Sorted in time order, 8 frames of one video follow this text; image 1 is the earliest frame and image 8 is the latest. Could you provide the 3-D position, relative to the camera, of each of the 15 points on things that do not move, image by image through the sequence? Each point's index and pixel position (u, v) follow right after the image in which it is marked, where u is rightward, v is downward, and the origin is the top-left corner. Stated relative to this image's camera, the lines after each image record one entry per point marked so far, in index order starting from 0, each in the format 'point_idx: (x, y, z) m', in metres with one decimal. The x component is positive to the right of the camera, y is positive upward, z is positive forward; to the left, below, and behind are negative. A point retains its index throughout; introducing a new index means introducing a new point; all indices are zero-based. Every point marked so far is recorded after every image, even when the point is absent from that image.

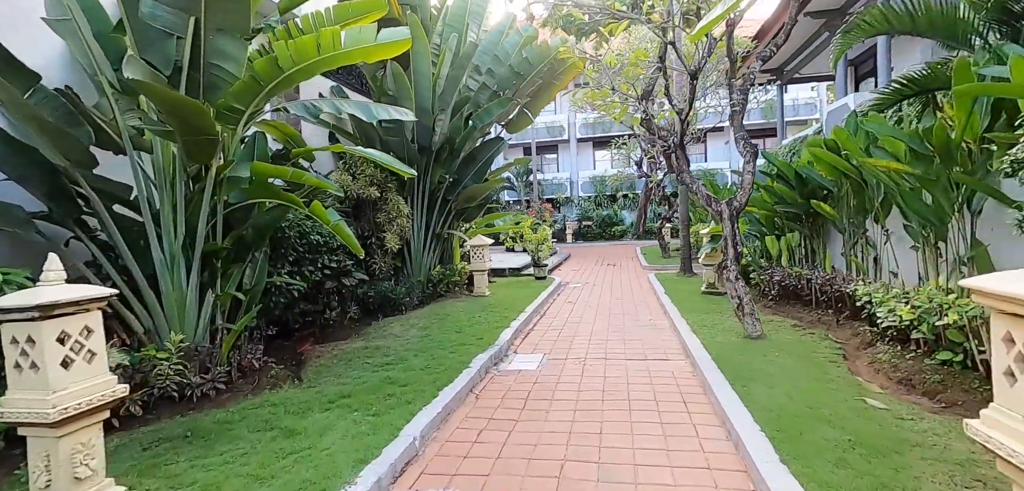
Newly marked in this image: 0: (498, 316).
0: (-0.2, -0.8, +5.8) m
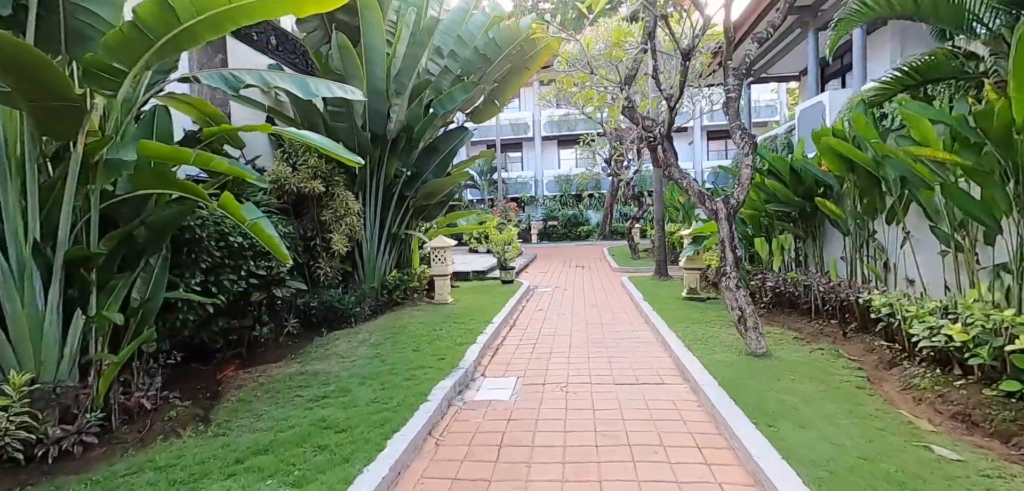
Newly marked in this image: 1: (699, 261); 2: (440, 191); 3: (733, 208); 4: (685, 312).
0: (-0.5, -0.9, +5.1) m
1: (+2.4, -0.2, +6.3) m
2: (-0.9, +0.7, +6.4) m
3: (+1.8, +0.3, +4.1) m
4: (+1.9, -0.8, +5.4) m
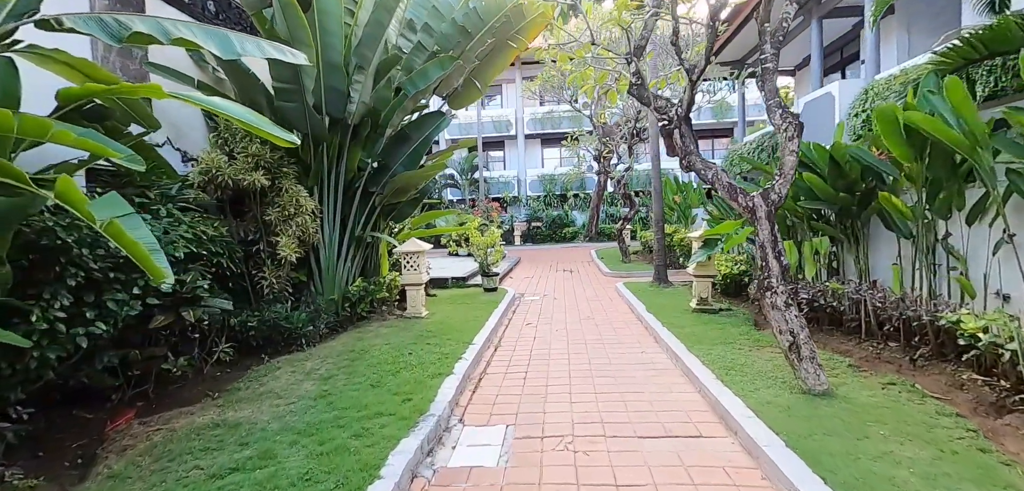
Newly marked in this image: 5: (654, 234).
0: (-0.6, -0.9, +4.2) m
1: (+2.2, -0.2, +5.5) m
2: (-1.1, +0.7, +5.4) m
3: (+1.8, +0.3, +3.3) m
4: (+1.8, -0.8, +4.6) m
5: (+2.3, +0.2, +7.8) m
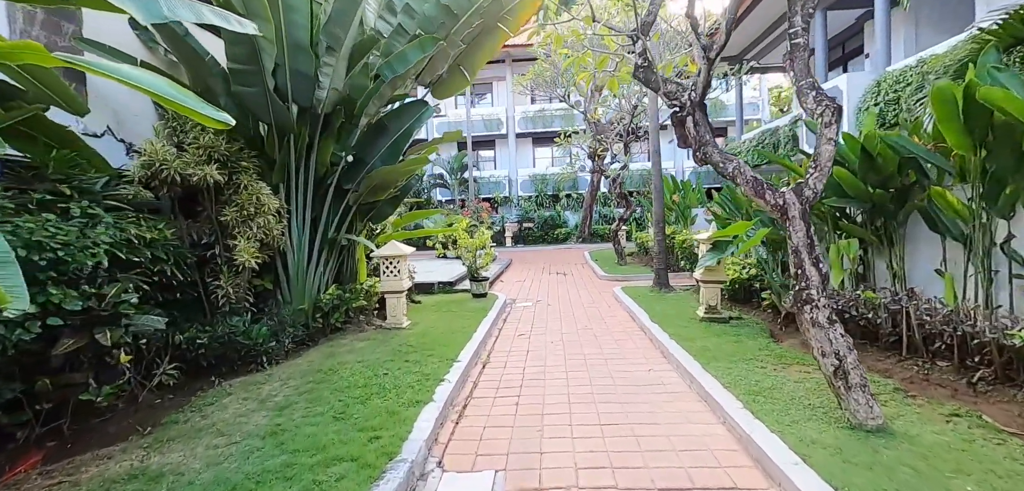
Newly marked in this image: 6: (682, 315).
0: (-0.7, -0.9, +3.6) m
1: (+2.1, -0.3, +5.0) m
2: (-1.2, +0.6, +4.9) m
3: (+1.7, +0.2, +2.8) m
4: (+1.7, -0.8, +4.1) m
5: (+2.1, +0.1, +7.3) m
6: (+1.9, -0.8, +5.3) m
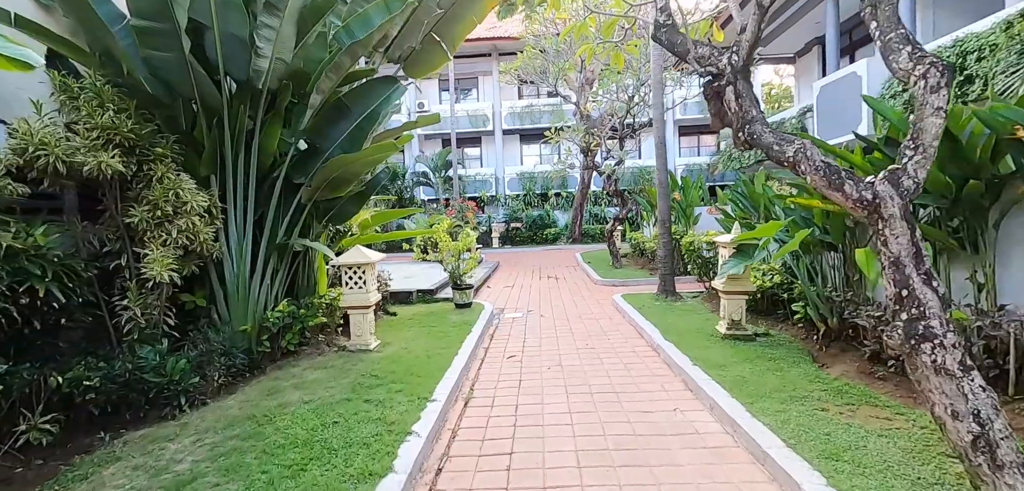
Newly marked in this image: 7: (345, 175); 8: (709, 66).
0: (-0.8, -1.0, +2.8) m
1: (+2.0, -0.3, +4.2) m
2: (-1.3, +0.6, +4.0) m
3: (+1.7, +0.2, +2.0) m
4: (+1.6, -0.9, +3.4) m
5: (+2.0, +0.1, +6.6) m
6: (+1.8, -0.8, +4.6) m
7: (-1.4, +0.6, +4.0) m
8: (+1.1, +1.0, +2.8) m
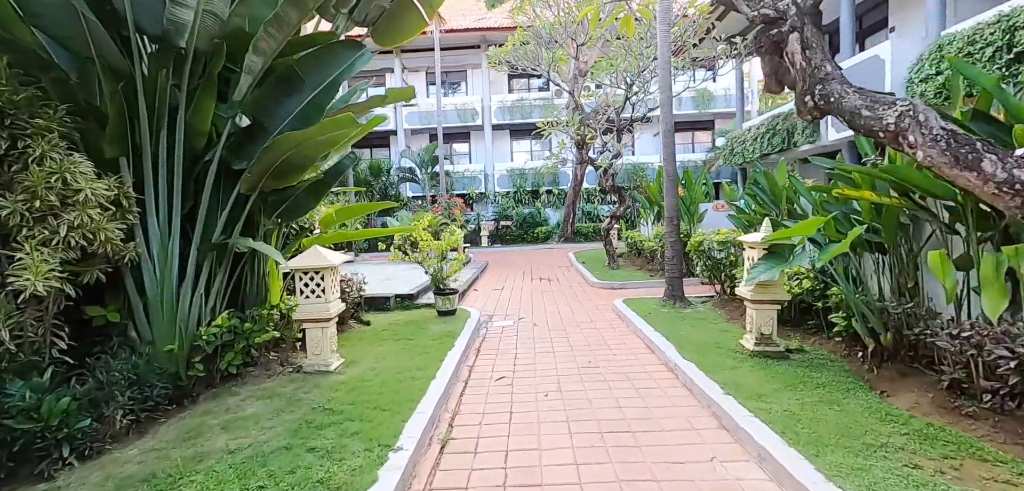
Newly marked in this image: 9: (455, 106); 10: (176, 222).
0: (-0.8, -1.0, +2.1) m
1: (+1.9, -0.3, +3.6) m
2: (-1.4, +0.6, +3.3) m
3: (+1.6, +0.2, +1.4) m
4: (+1.6, -0.9, +2.7) m
5: (+1.9, +0.1, +5.9) m
6: (+1.7, -0.8, +3.9) m
7: (-1.4, +0.6, +3.2) m
8: (+1.1, +1.0, +2.1) m
9: (-2.3, +5.7, +19.9) m
10: (-2.2, +0.2, +3.2) m
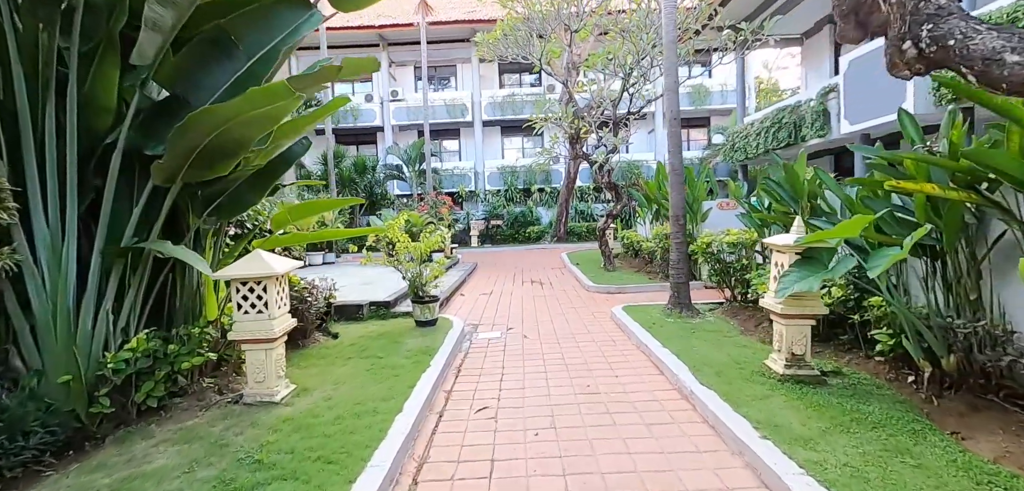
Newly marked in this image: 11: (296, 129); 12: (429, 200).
0: (-0.9, -1.0, +1.5) m
1: (+1.8, -0.3, +3.0) m
2: (-1.5, +0.5, +2.7) m
3: (+1.6, +0.2, +0.8) m
4: (+1.5, -0.9, +2.1) m
5: (+1.7, +0.1, +5.3) m
6: (+1.6, -0.8, +3.3) m
7: (-1.5, +0.6, +2.6) m
8: (+1.0, +1.0, +1.5) m
9: (-2.7, +5.7, +19.2) m
10: (-2.3, +0.1, +2.5) m
11: (-1.3, +0.7, +3.0) m
12: (-2.3, +1.3, +13.4) m
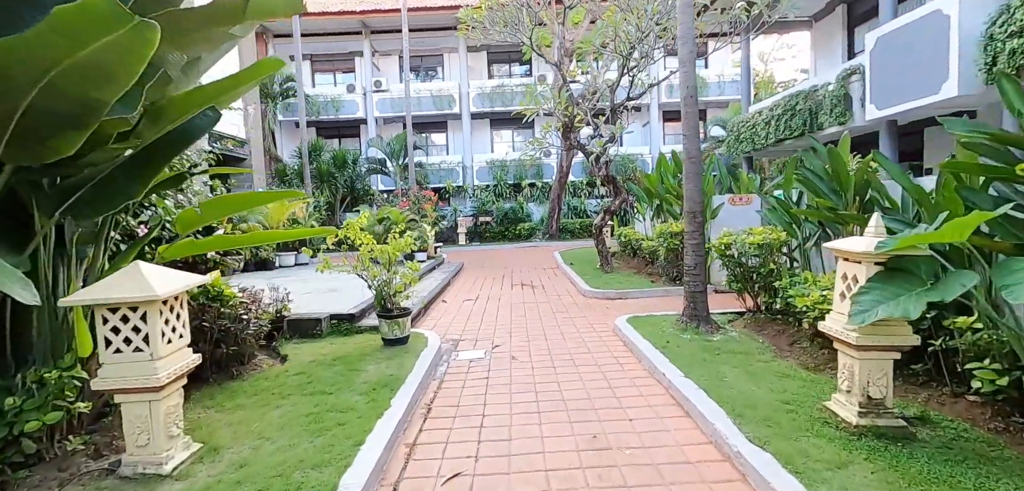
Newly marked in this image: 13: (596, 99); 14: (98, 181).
0: (-1.0, -1.1, +0.6) m
1: (+1.8, -0.4, +2.2) m
2: (-1.6, +0.5, +1.8) m
3: (+1.5, +0.1, 0.0) m
4: (+1.4, -0.9, +1.3) m
5: (+1.6, +0.1, +4.5) m
6: (+1.5, -0.9, +2.6) m
7: (-1.6, +0.5, +1.7) m
8: (+0.9, +0.9, +0.7) m
9: (-3.1, +5.8, +18.3) m
10: (-2.3, +0.1, +1.7) m
11: (-1.4, +0.7, +2.1) m
12: (-2.6, +1.3, +12.6) m
13: (+1.8, +3.2, +10.4) m
14: (-1.9, +0.3, +2.3) m
